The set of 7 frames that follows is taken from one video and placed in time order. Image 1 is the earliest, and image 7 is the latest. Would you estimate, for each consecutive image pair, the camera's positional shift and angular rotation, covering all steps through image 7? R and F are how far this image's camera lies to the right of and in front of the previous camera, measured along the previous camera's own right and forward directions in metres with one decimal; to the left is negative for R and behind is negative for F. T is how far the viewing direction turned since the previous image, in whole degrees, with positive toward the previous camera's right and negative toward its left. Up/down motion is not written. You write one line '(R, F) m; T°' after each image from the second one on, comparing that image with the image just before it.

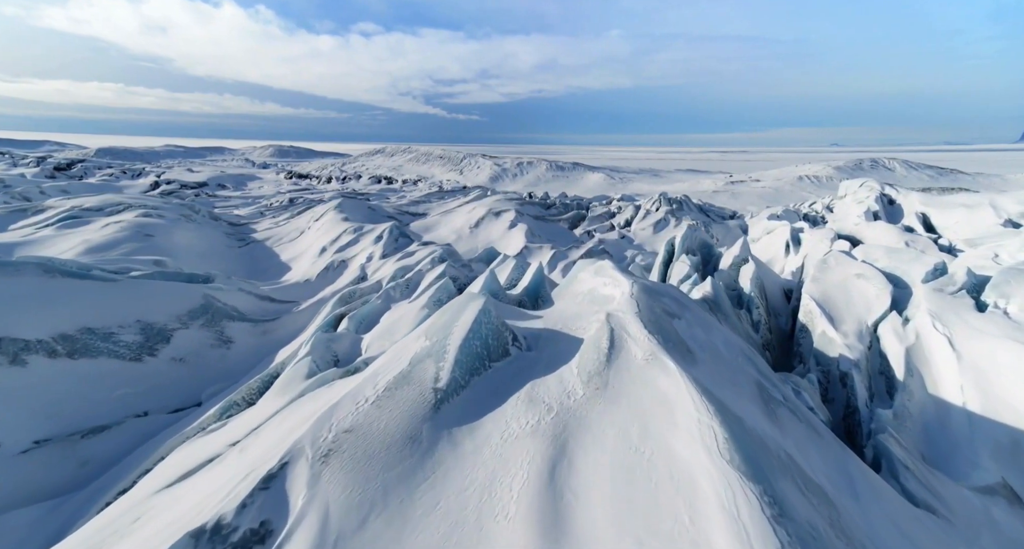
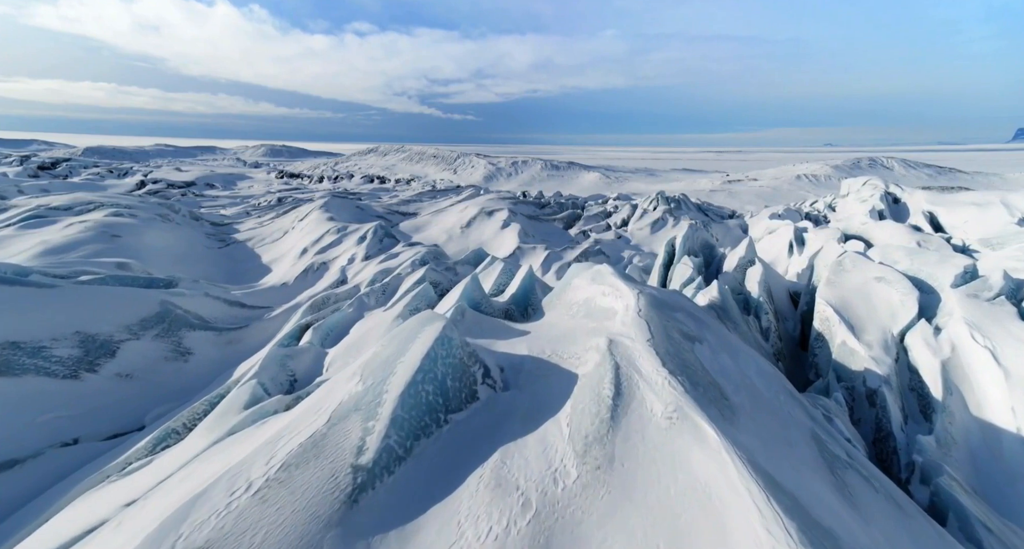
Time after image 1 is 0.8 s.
(+0.2, +1.0) m; +1°
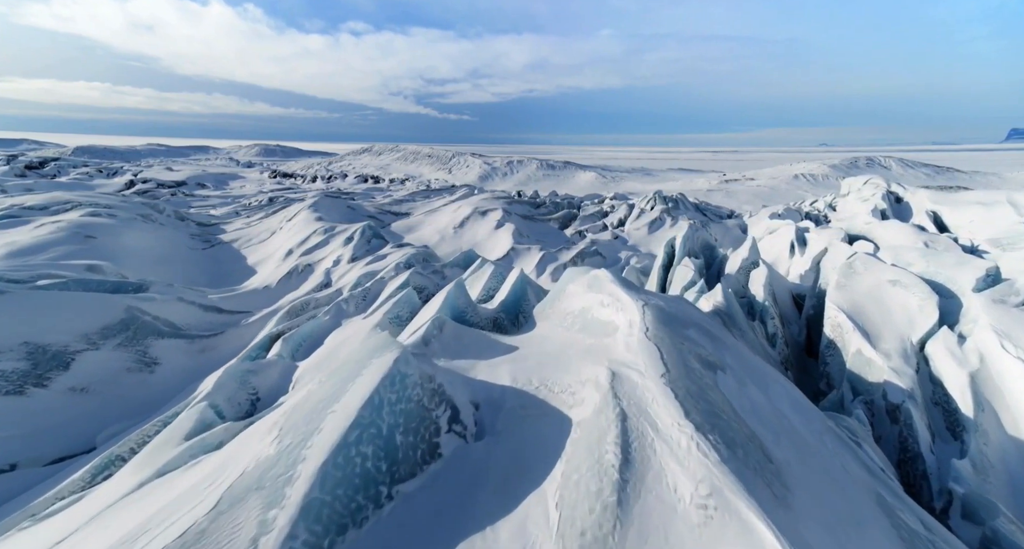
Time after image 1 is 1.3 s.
(+0.1, +0.7) m; 0°
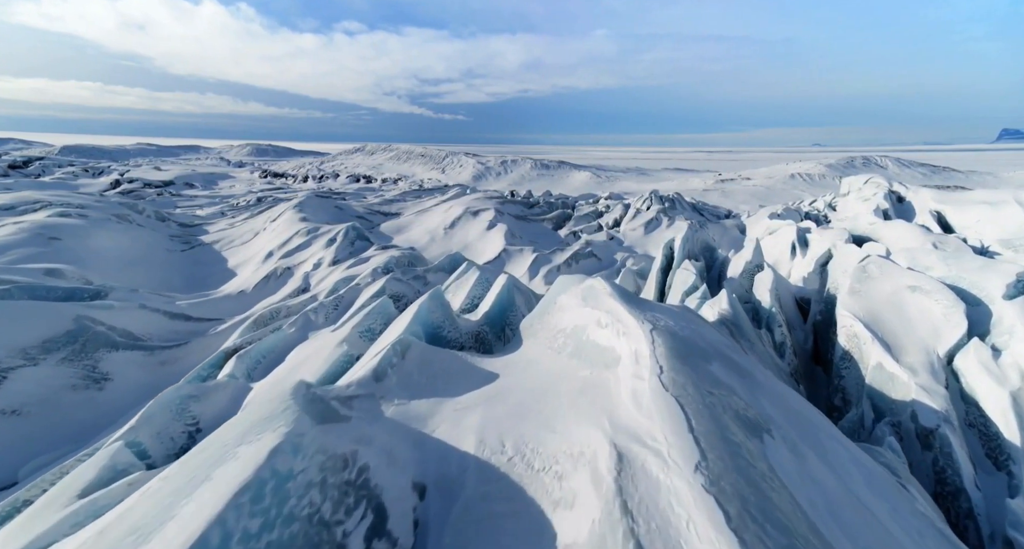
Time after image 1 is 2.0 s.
(+0.1, +0.8) m; +1°
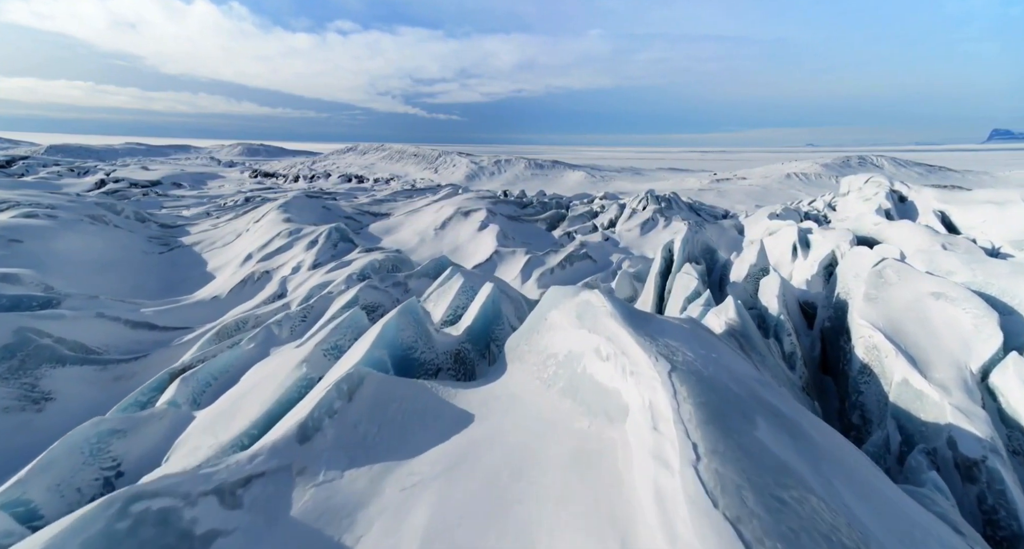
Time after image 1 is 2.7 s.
(+0.1, +0.8) m; +1°
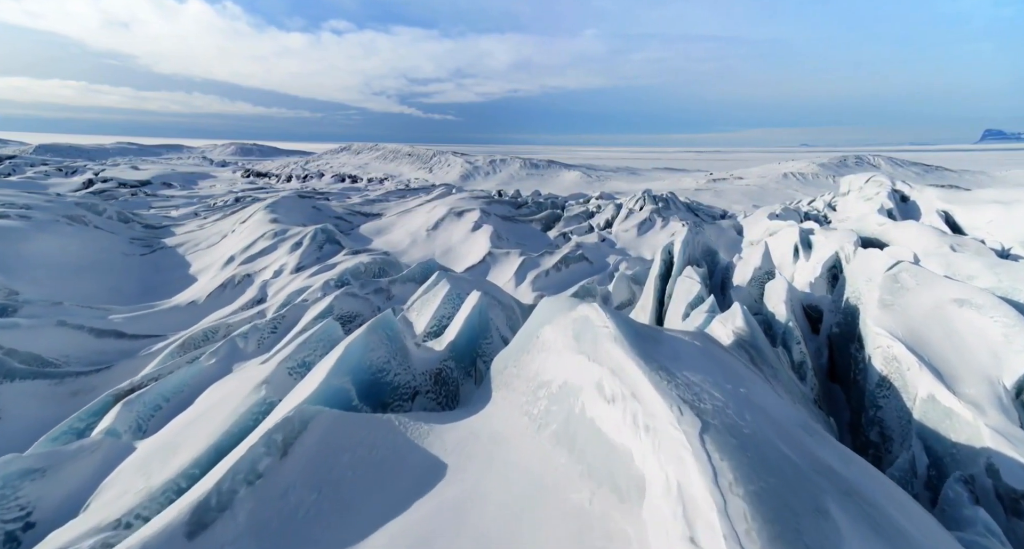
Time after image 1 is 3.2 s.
(+0.1, +0.6) m; +1°
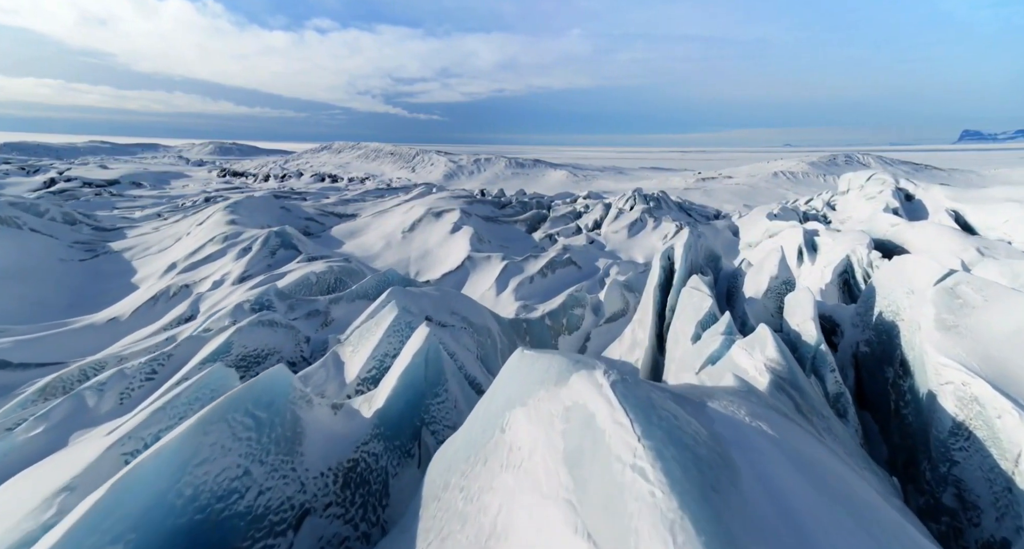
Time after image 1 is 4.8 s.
(+0.2, +1.7) m; +2°
